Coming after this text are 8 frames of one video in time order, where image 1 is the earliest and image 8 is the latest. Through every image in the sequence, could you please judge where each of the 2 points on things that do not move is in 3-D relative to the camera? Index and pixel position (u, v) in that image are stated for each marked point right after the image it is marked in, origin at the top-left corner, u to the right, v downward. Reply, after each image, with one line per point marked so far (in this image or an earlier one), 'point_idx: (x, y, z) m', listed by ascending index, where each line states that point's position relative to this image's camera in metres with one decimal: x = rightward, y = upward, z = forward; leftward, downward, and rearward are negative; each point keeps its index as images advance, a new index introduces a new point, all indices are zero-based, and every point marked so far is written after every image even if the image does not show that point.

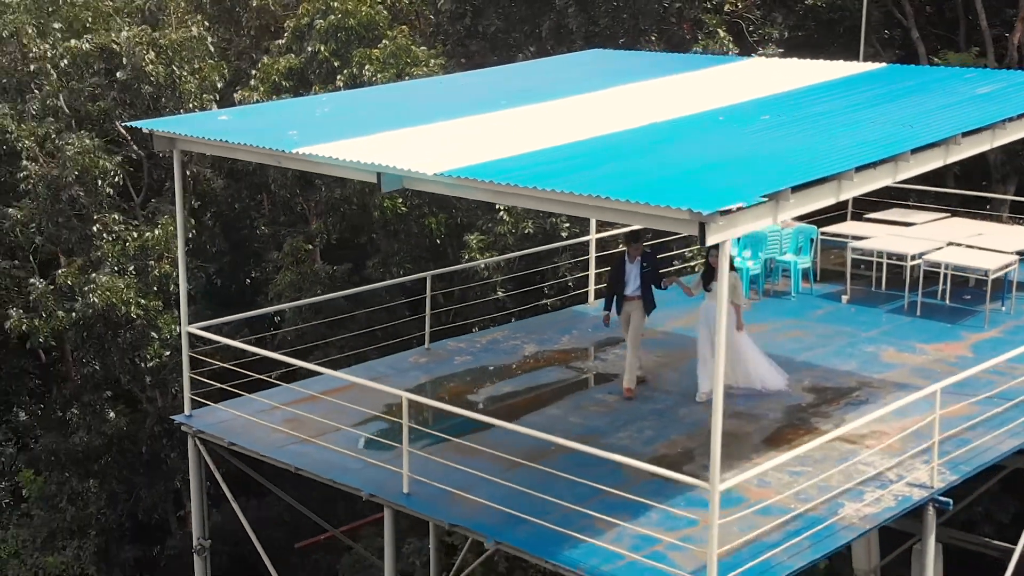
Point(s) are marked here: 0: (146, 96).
0: (-2.9, +1.5, +11.3) m
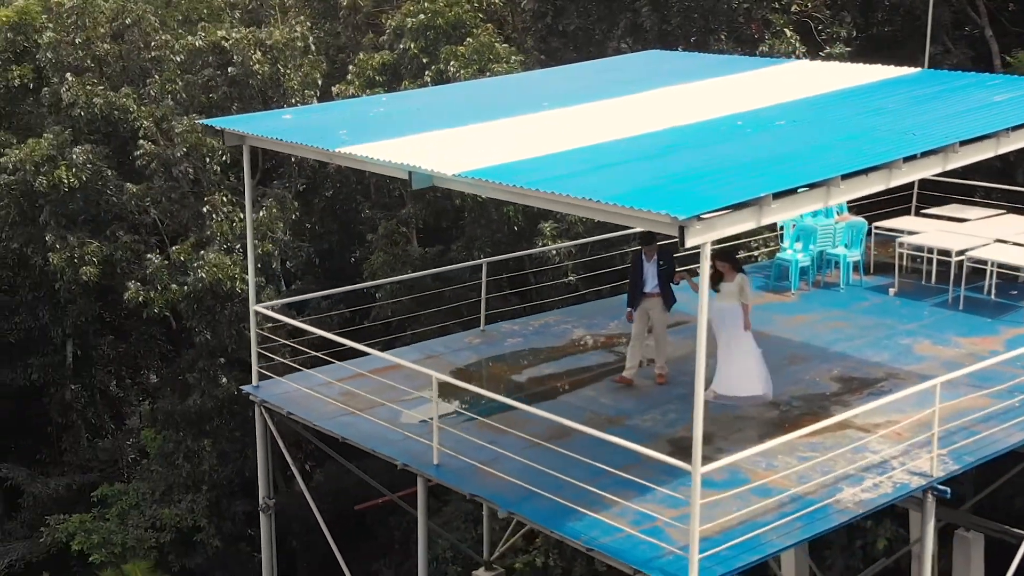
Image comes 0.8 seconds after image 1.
0: (-2.2, +1.7, +12.3) m
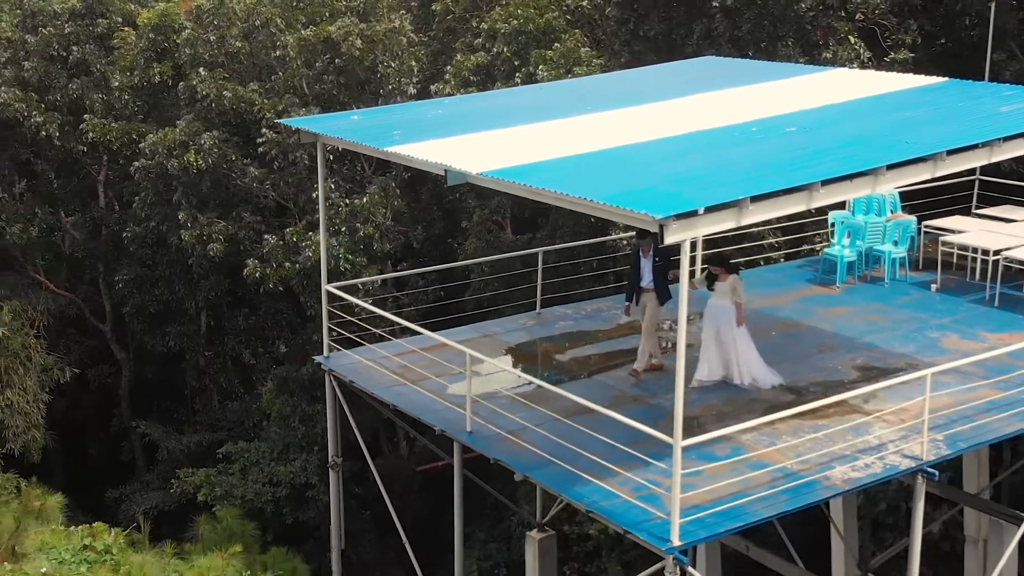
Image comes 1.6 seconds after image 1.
0: (-1.4, +1.9, +13.4) m
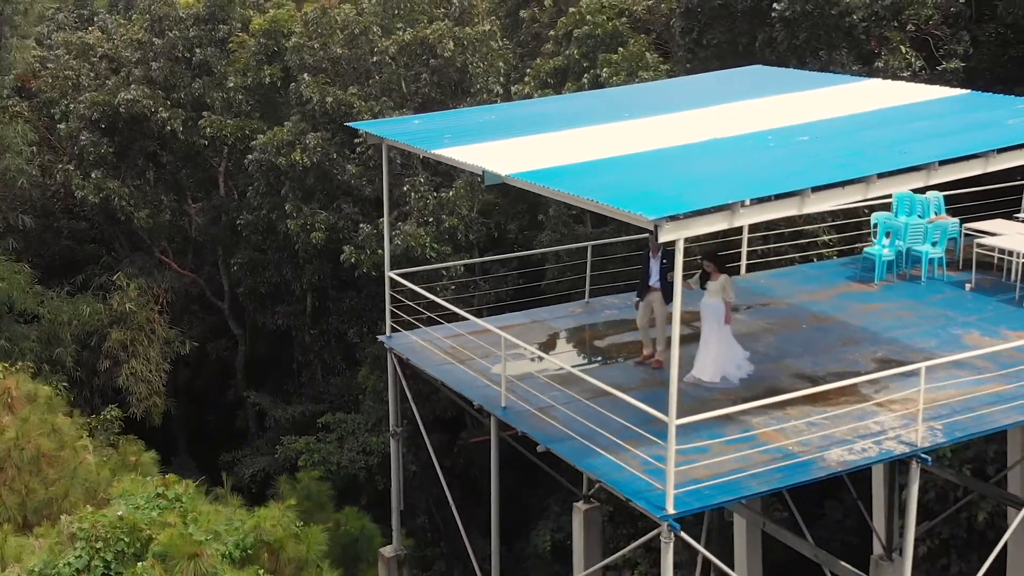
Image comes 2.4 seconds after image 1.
0: (-0.6, +2.1, +14.5) m
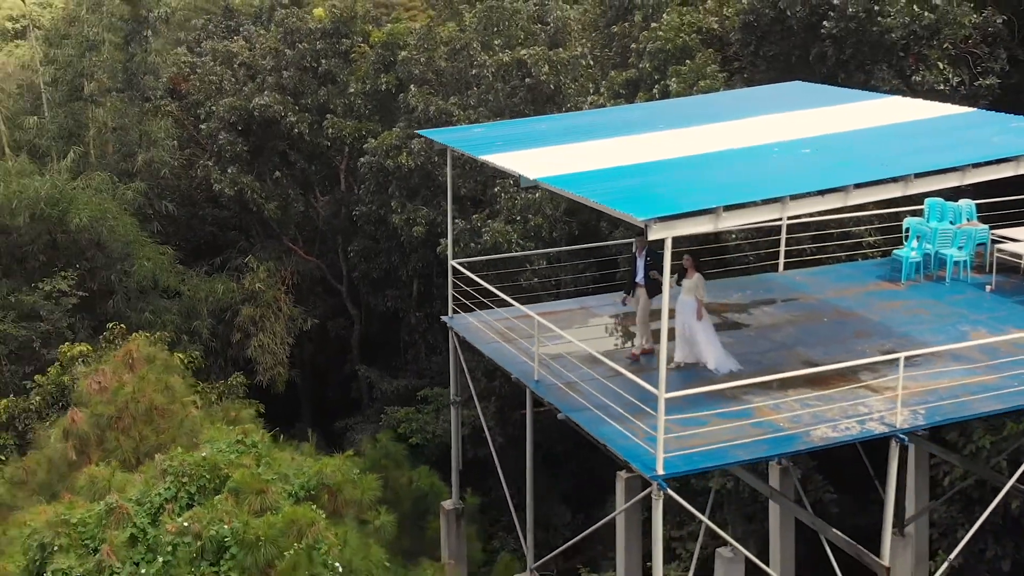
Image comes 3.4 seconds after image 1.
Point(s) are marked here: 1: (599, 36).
0: (+0.3, +2.2, +16.0) m
1: (+1.0, +3.1, +17.7) m
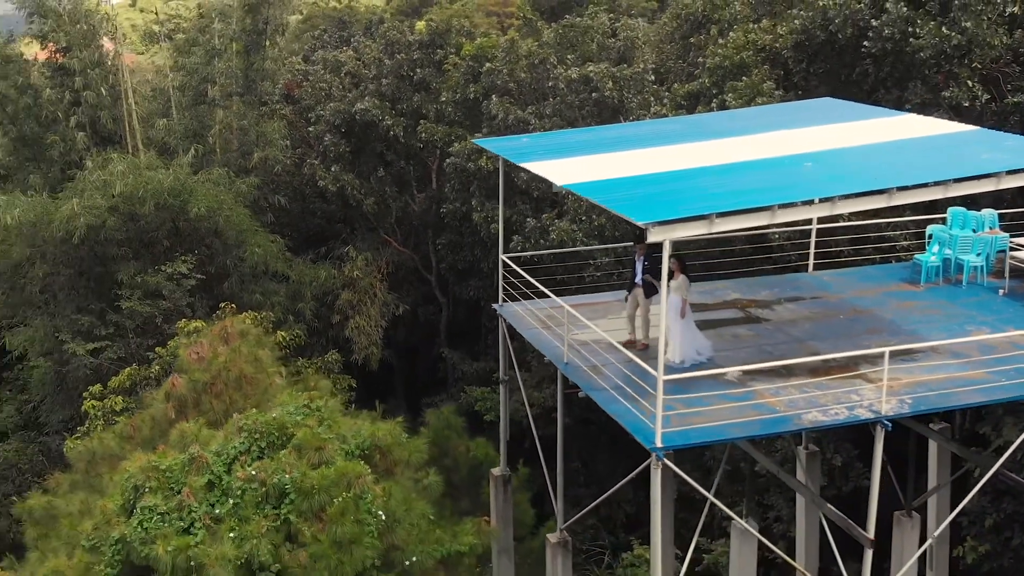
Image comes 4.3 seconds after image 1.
0: (+1.2, +2.2, +17.4) m
1: (+2.1, +3.1, +19.0) m
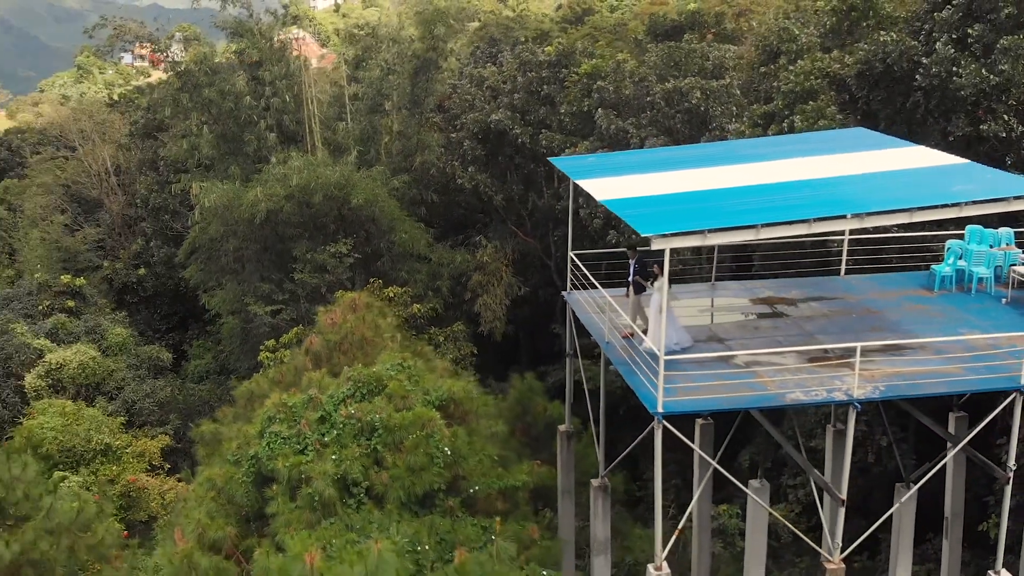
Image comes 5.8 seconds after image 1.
0: (+2.7, +2.3, +20.3) m
1: (+3.9, +3.2, +21.7) m
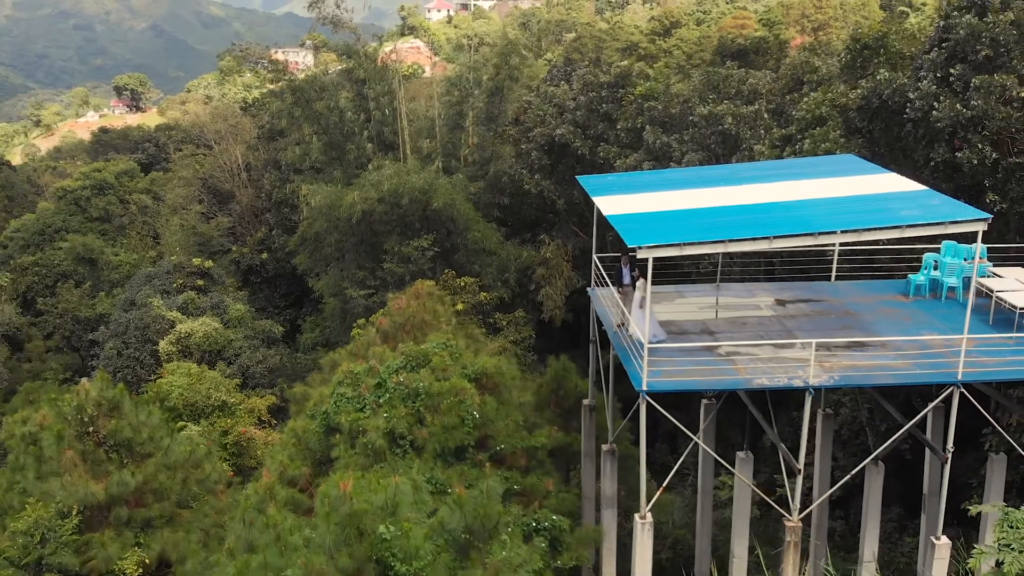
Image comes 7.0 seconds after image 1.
0: (+3.6, +2.4, +23.4) m
1: (+5.0, +3.2, +24.6) m
